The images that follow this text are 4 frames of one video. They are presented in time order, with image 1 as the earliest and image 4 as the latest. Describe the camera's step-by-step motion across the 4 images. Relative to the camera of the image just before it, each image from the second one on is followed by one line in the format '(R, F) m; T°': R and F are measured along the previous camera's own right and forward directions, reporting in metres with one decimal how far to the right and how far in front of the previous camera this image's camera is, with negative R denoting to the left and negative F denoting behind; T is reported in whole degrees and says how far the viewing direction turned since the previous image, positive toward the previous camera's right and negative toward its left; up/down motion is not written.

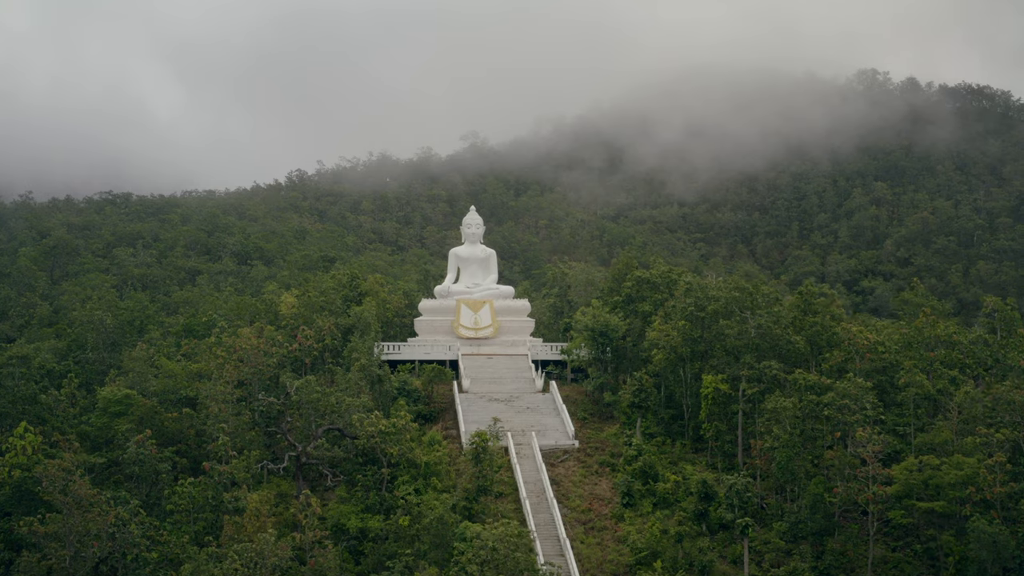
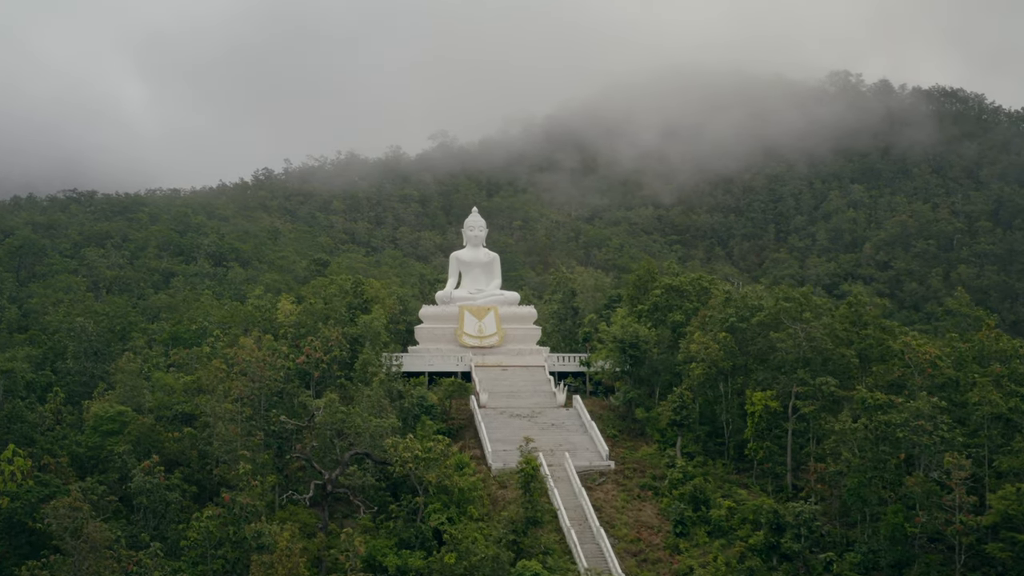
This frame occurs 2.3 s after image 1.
(-1.8, +2.3) m; +2°
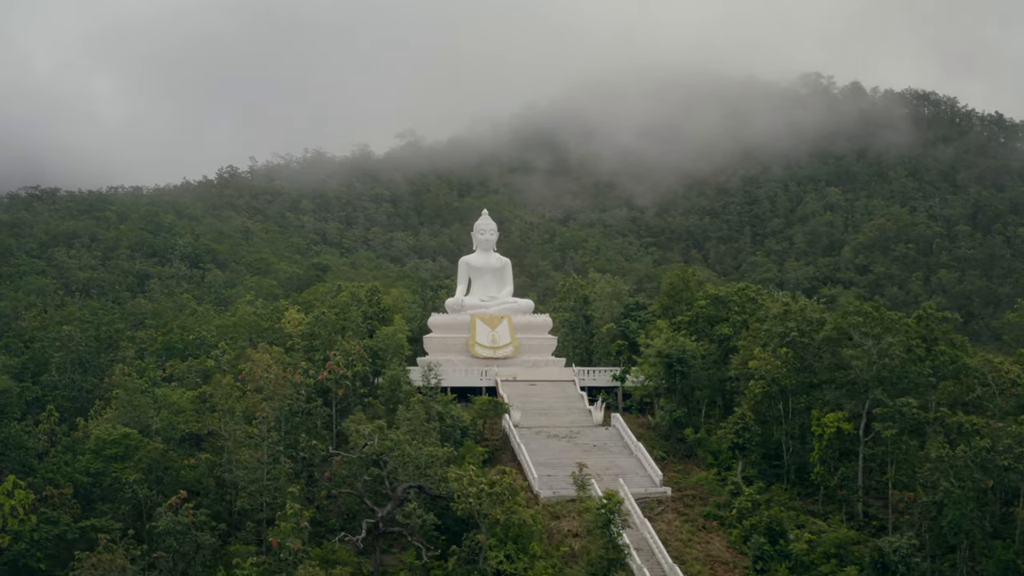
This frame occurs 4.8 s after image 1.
(-2.1, +2.4) m; +2°
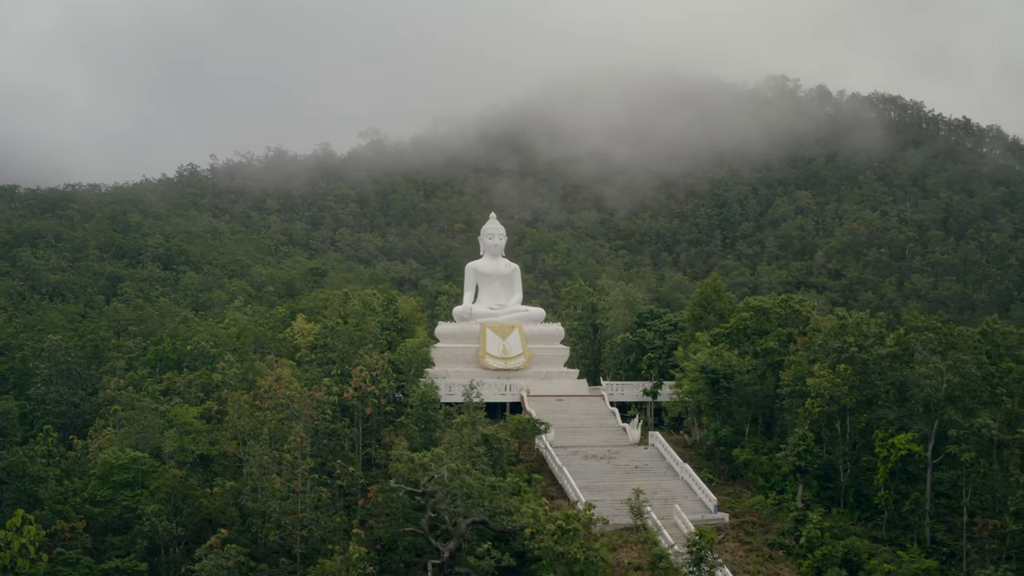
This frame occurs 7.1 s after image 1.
(-2.0, +1.9) m; +3°
